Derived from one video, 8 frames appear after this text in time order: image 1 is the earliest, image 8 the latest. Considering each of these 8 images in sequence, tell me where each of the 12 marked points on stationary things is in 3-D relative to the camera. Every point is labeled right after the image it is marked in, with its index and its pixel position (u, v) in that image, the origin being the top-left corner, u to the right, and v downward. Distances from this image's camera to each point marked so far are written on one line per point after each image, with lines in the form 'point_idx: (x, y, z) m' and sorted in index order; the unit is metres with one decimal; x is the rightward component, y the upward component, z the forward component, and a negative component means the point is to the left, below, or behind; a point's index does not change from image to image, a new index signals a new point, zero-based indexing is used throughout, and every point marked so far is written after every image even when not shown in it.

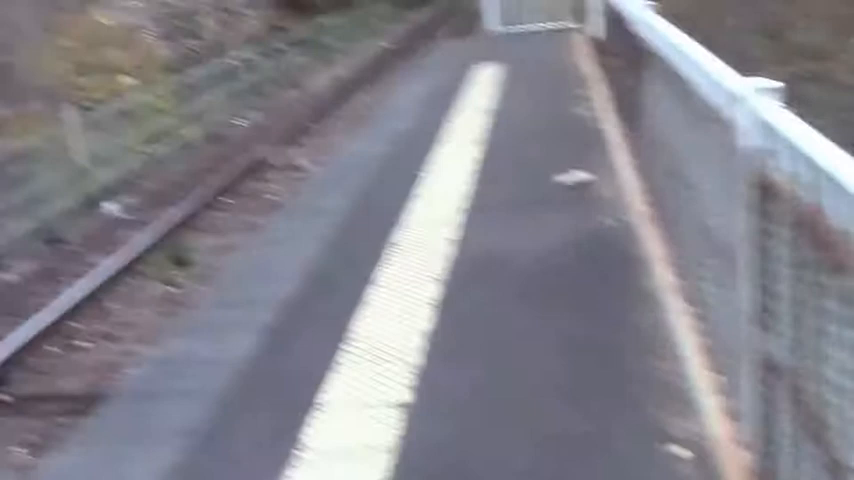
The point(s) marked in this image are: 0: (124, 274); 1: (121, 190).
0: (-1.8, -0.2, +7.2) m
1: (-2.5, +0.4, +9.8) m
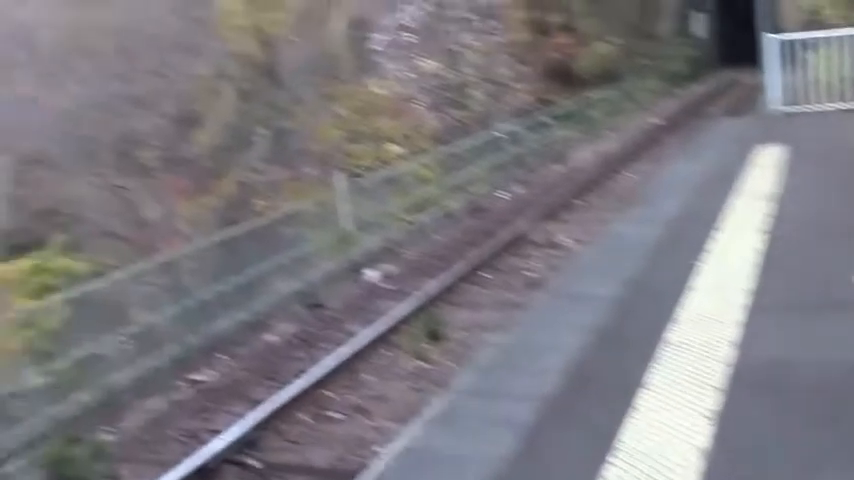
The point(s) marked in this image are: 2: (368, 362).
0: (-0.3, -0.6, +7.2) m
1: (-0.4, -0.1, +9.8) m
2: (-0.3, -0.7, +7.0) m
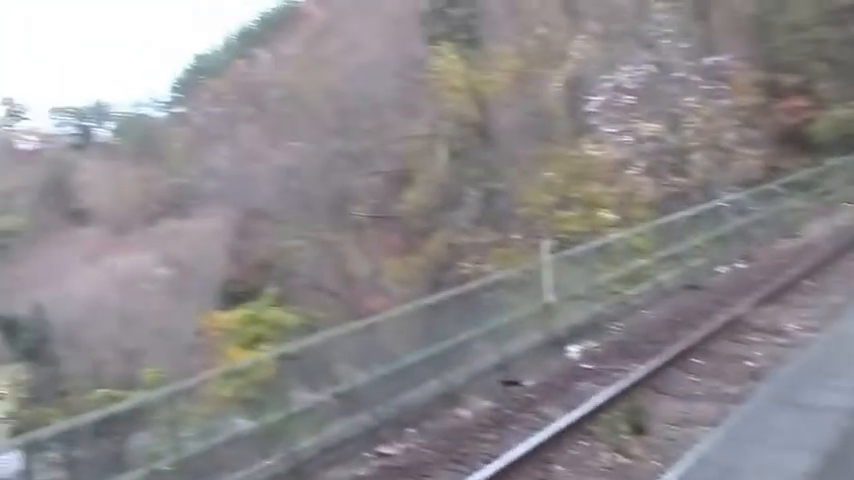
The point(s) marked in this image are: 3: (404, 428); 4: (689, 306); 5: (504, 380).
0: (+0.8, -1.0, +6.6) m
1: (+1.2, -0.7, +9.2) m
2: (+0.7, -1.1, +6.5) m
3: (-0.1, -1.1, +7.3) m
4: (+2.3, -0.5, +10.4) m
5: (+0.5, -0.9, +8.2) m
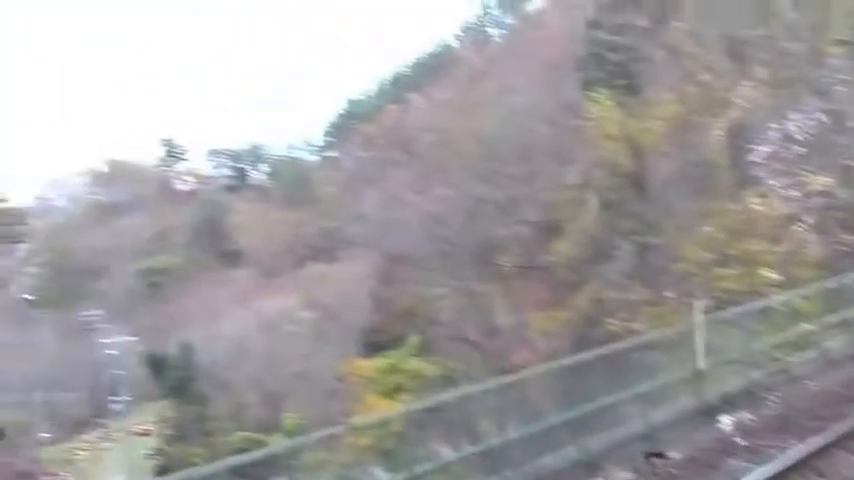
0: (+1.5, -1.3, +6.0) m
1: (+2.2, -1.1, +8.5) m
2: (+1.4, -1.4, +5.8) m
3: (+0.6, -1.4, +6.8) m
4: (+3.4, -1.1, +9.6) m
5: (+1.4, -1.3, +7.6) m
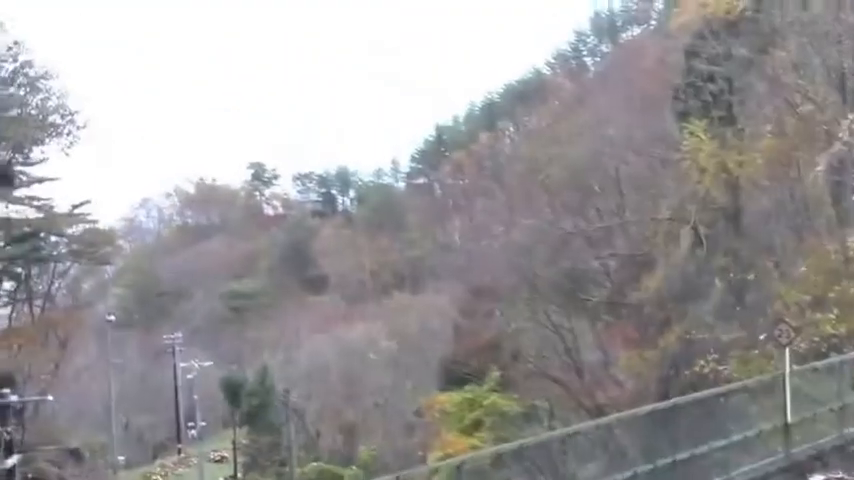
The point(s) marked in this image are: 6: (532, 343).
0: (+1.8, -1.5, +5.4) m
1: (+2.7, -1.4, +7.9) m
2: (+1.6, -1.6, +5.3) m
3: (+1.0, -1.6, +6.3) m
4: (+4.0, -1.4, +8.9) m
5: (+1.8, -1.5, +7.1) m
6: (+1.1, -1.1, +13.4) m
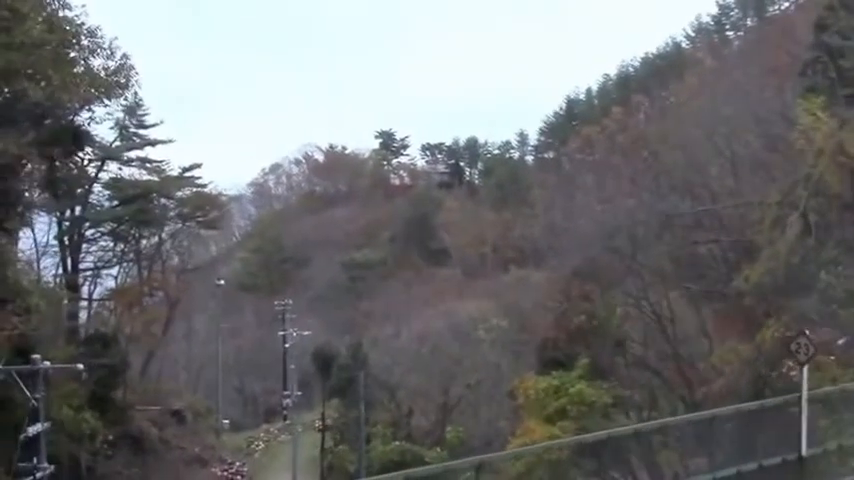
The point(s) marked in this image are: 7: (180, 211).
0: (+1.6, -1.5, +4.8) m
1: (+2.9, -1.4, +7.2) m
2: (+1.4, -1.6, +4.7) m
3: (+0.9, -1.6, +5.8) m
4: (+4.3, -1.4, +7.9) m
5: (+1.9, -1.5, +6.4) m
6: (+2.2, -0.9, +12.7) m
7: (-2.9, +0.4, +14.4) m
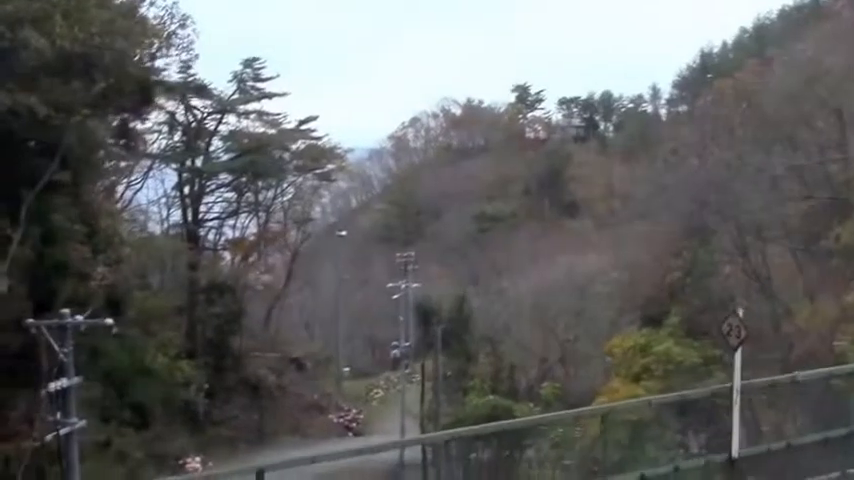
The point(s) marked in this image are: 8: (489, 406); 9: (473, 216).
0: (+1.3, -1.4, +4.8) m
1: (+3.0, -1.2, +6.9) m
2: (+1.1, -1.4, +4.7) m
3: (+0.8, -1.4, +5.9) m
4: (+4.5, -1.2, +7.4) m
5: (+1.9, -1.3, +6.3) m
6: (+3.2, -0.5, +12.5) m
7: (-1.6, +0.9, +14.9) m
8: (+0.6, -1.7, +12.7) m
9: (+0.6, +0.3, +17.3) m
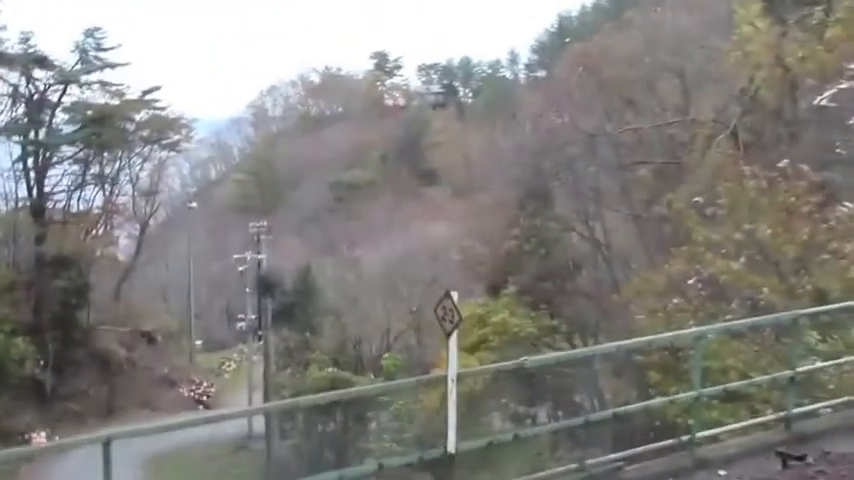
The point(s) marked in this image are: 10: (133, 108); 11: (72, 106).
0: (+0.4, -1.3, +4.8) m
1: (+1.9, -1.0, +7.0) m
2: (+0.3, -1.4, +4.7) m
3: (-0.2, -1.3, +5.8) m
4: (+3.4, -1.0, +7.7) m
5: (+0.8, -1.1, +6.4) m
6: (+1.6, -0.1, +12.6) m
7: (-3.3, +1.3, +14.5) m
8: (-0.9, -1.4, +12.7) m
9: (-1.4, +0.8, +17.2) m
10: (-3.5, +1.6, +14.4) m
11: (-4.1, +1.6, +14.2) m
